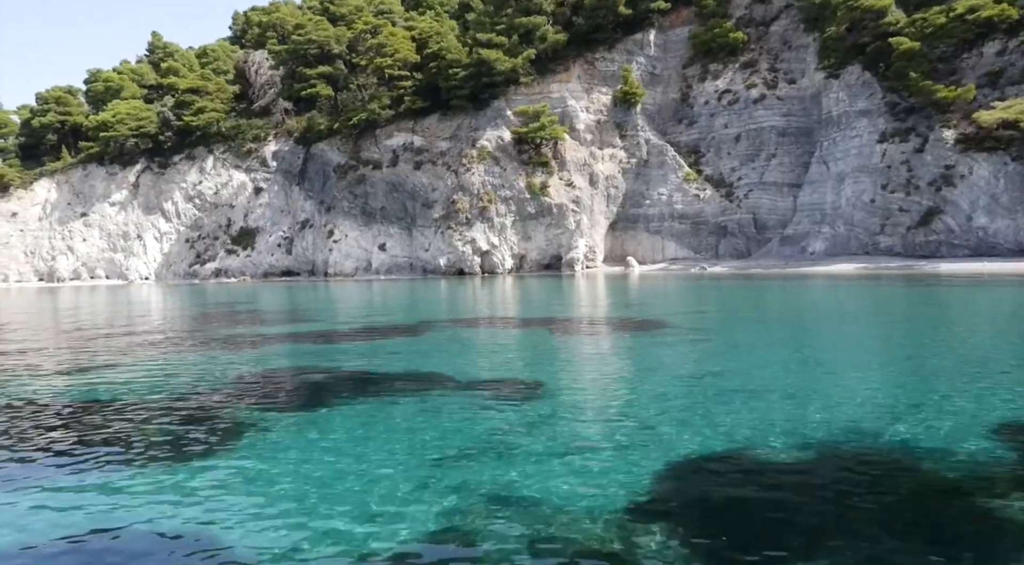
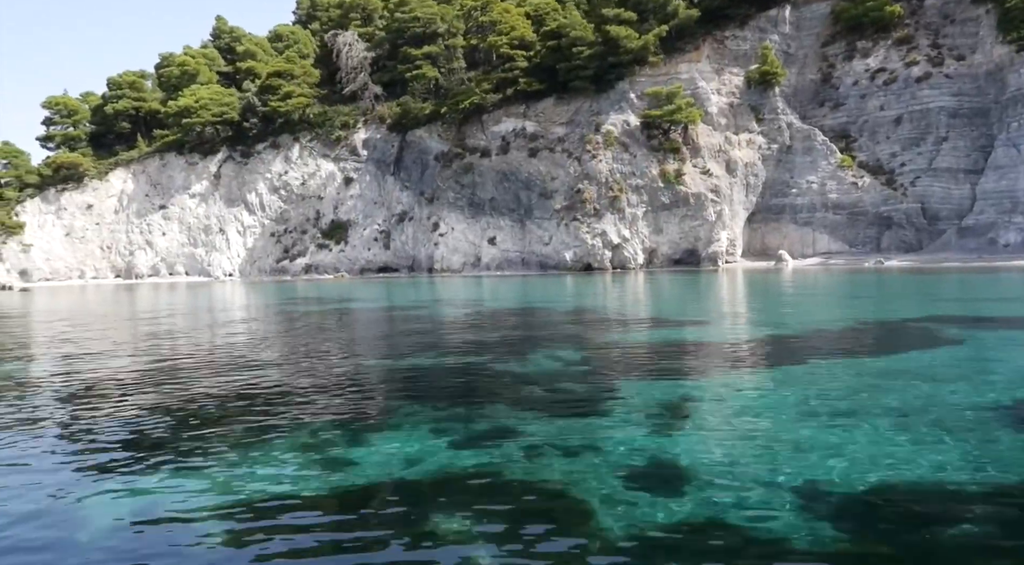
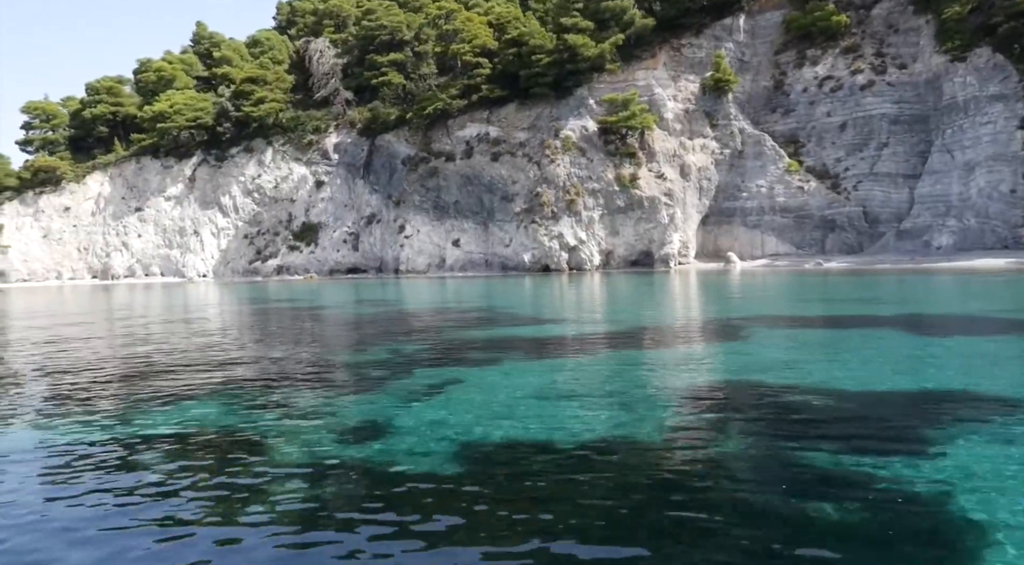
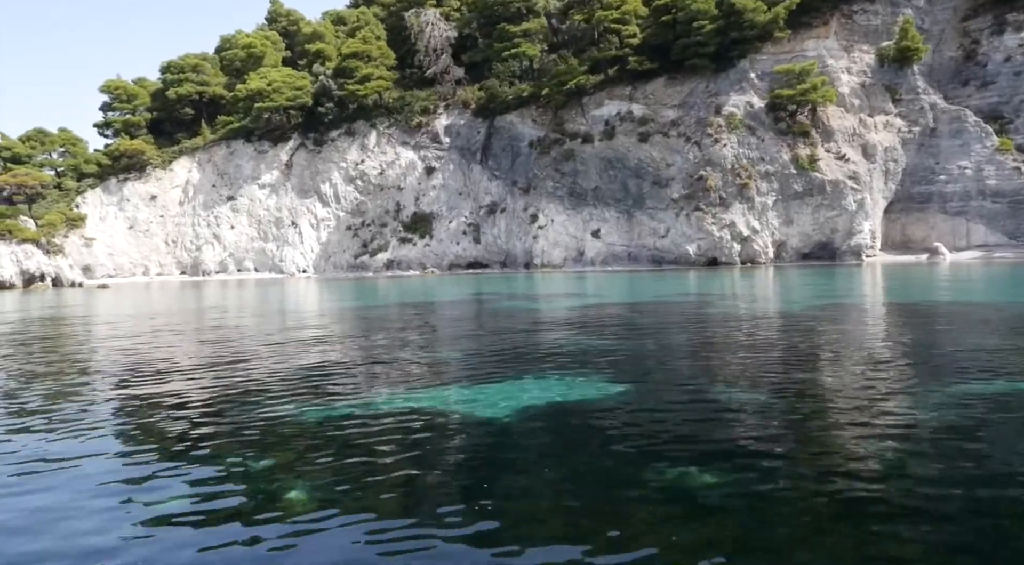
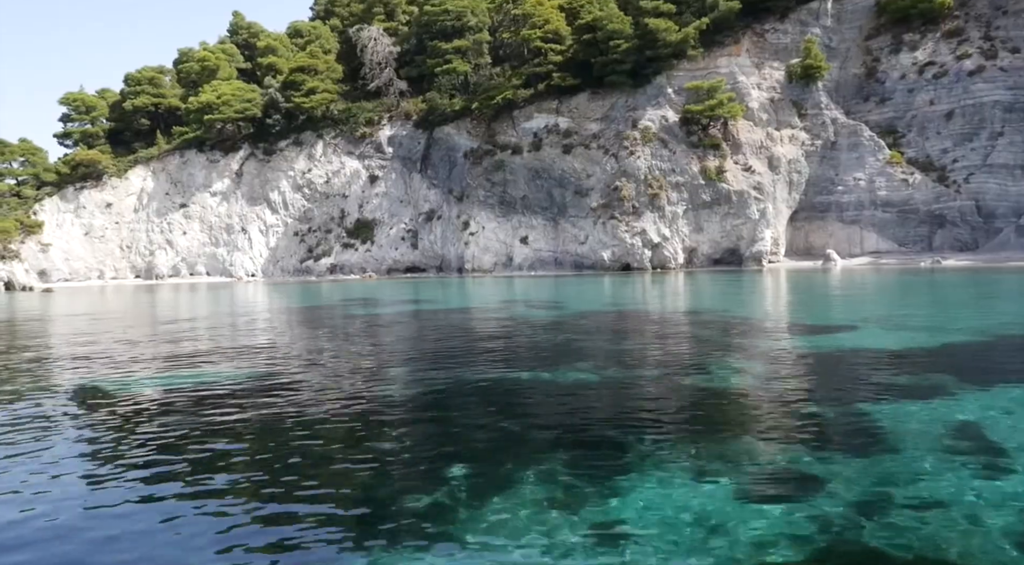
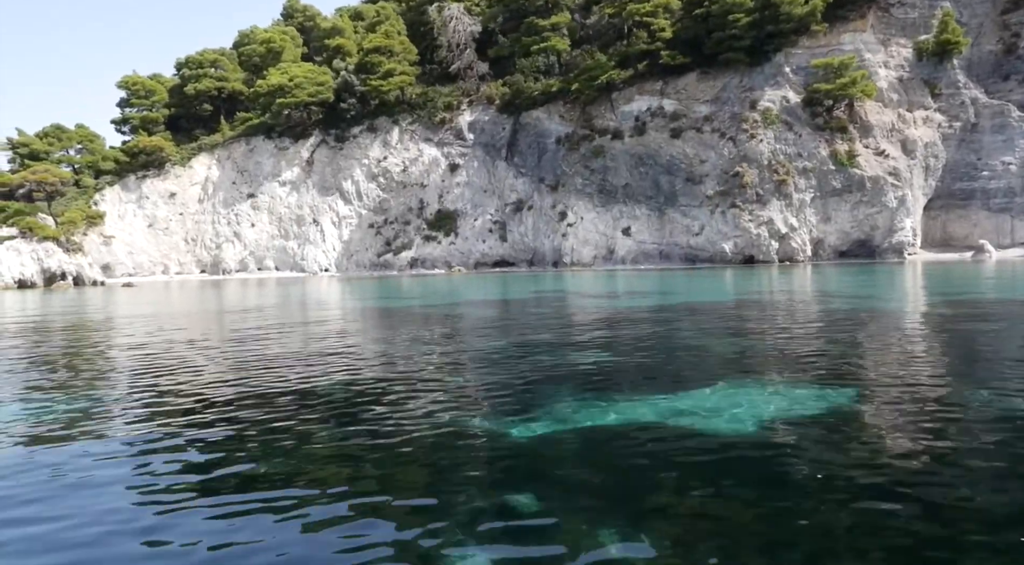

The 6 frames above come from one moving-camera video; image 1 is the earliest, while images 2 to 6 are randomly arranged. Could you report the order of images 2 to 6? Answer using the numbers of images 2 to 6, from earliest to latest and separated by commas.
3, 2, 5, 4, 6
